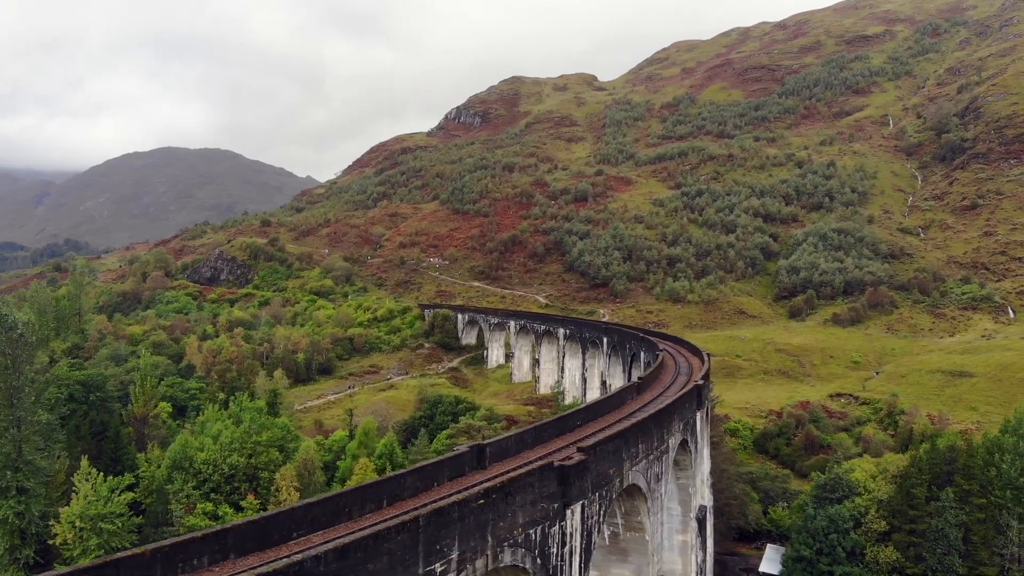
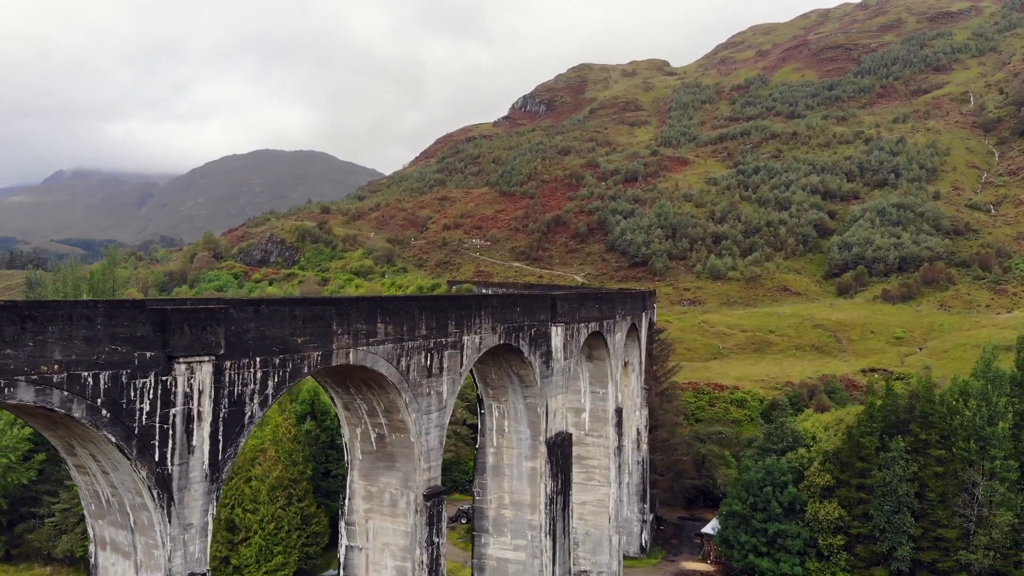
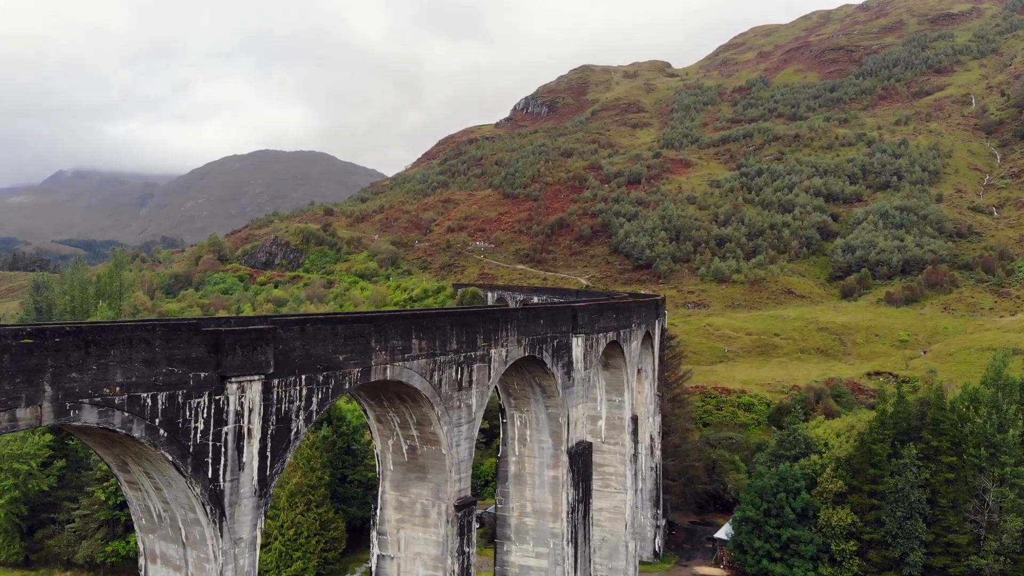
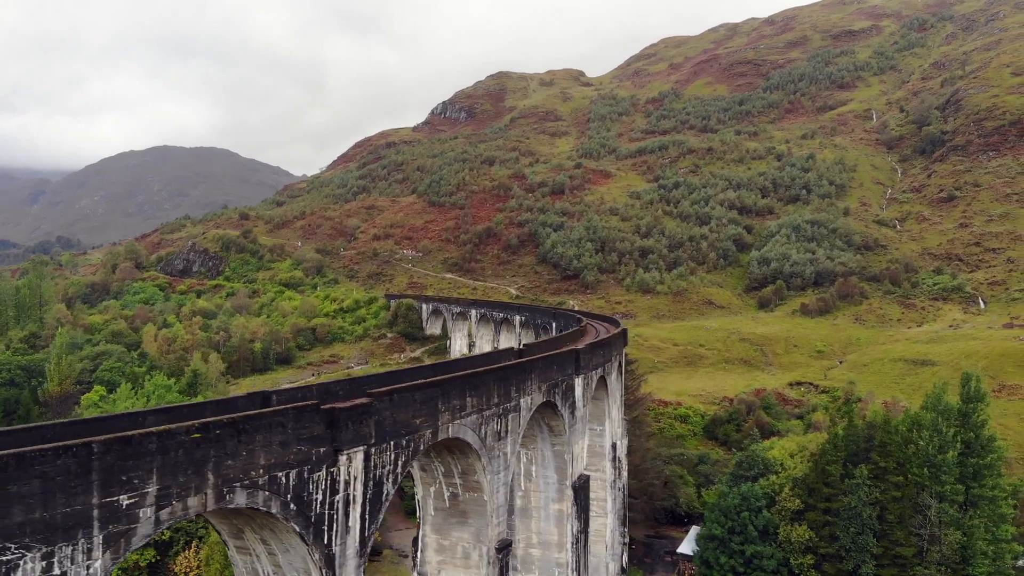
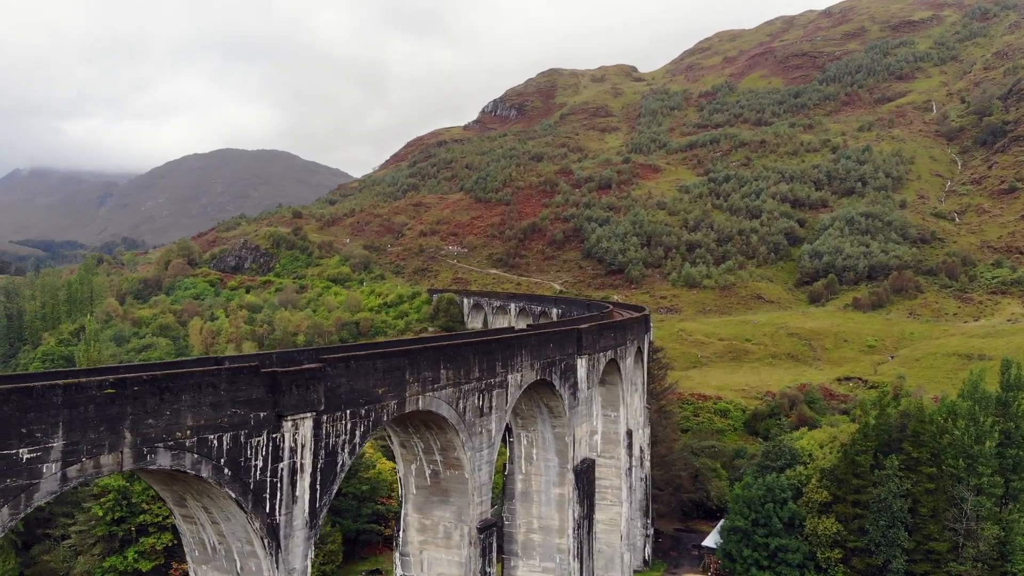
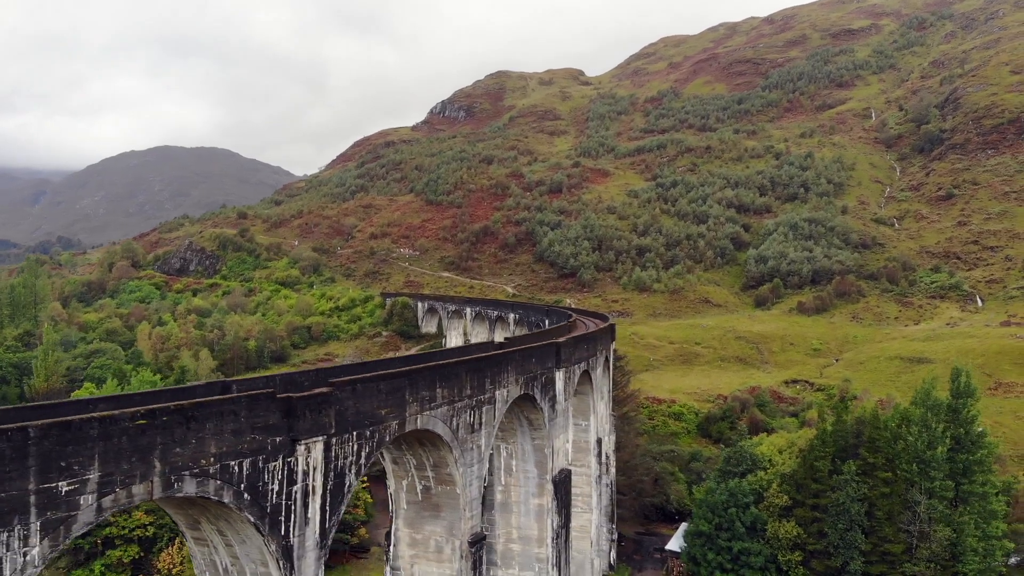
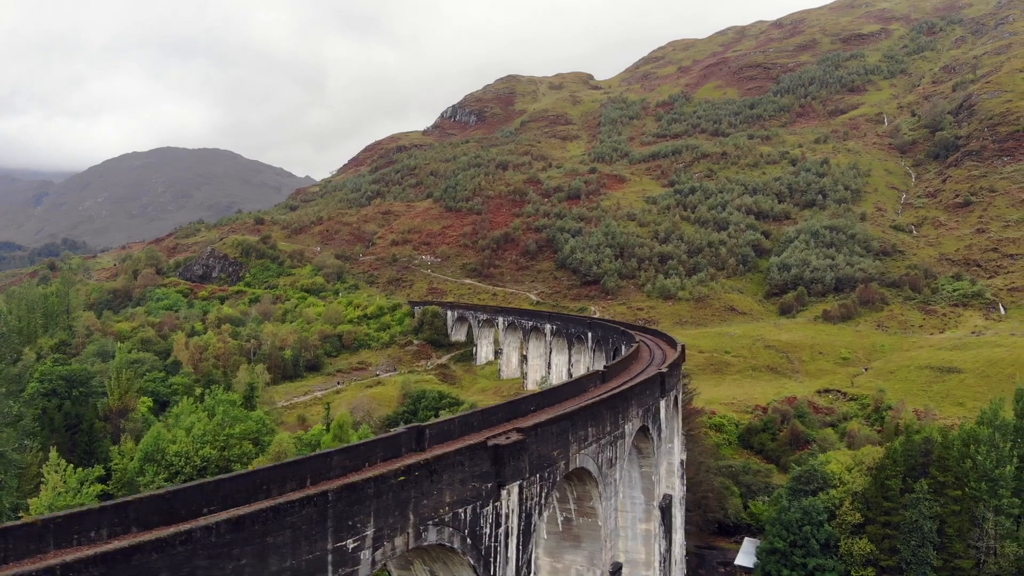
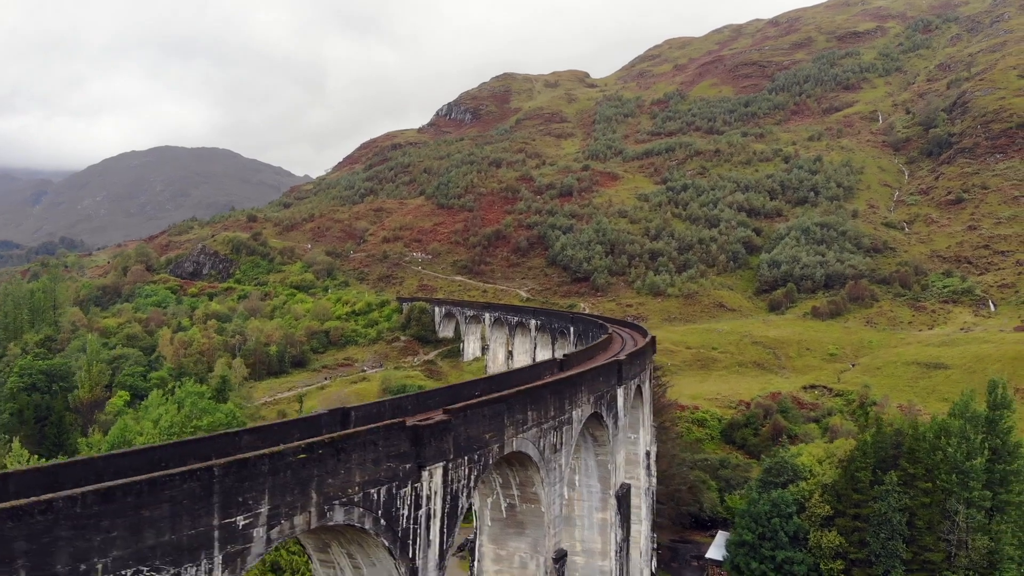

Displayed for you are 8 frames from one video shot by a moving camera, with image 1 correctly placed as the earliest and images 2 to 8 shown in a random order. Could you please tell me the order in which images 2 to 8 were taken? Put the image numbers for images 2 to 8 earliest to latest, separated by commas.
7, 8, 4, 6, 5, 3, 2
